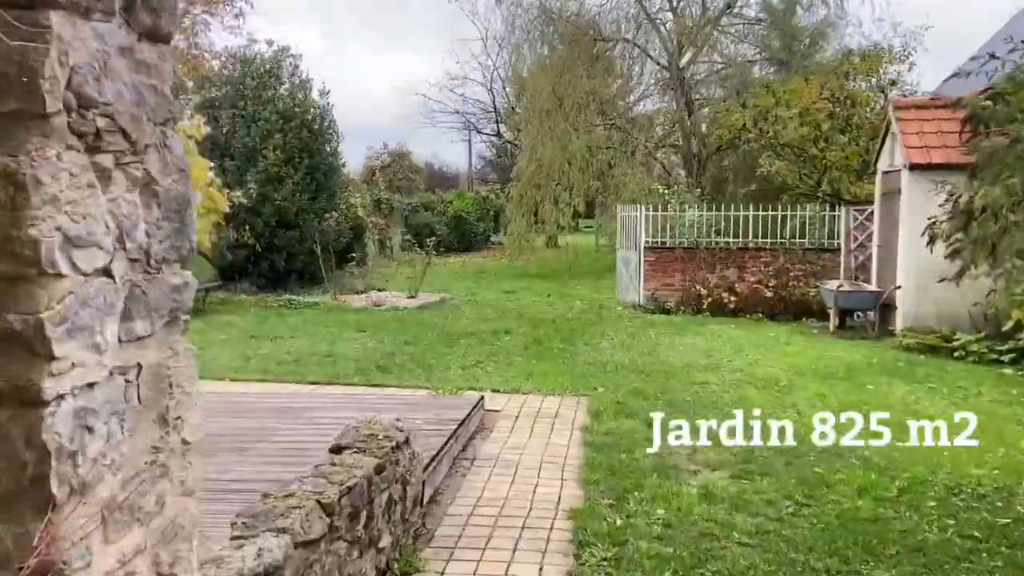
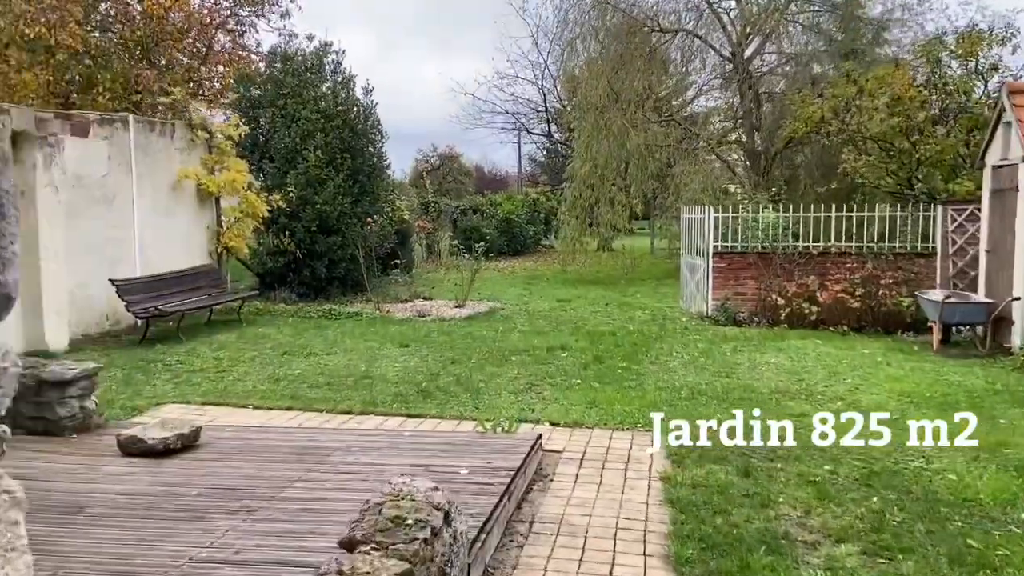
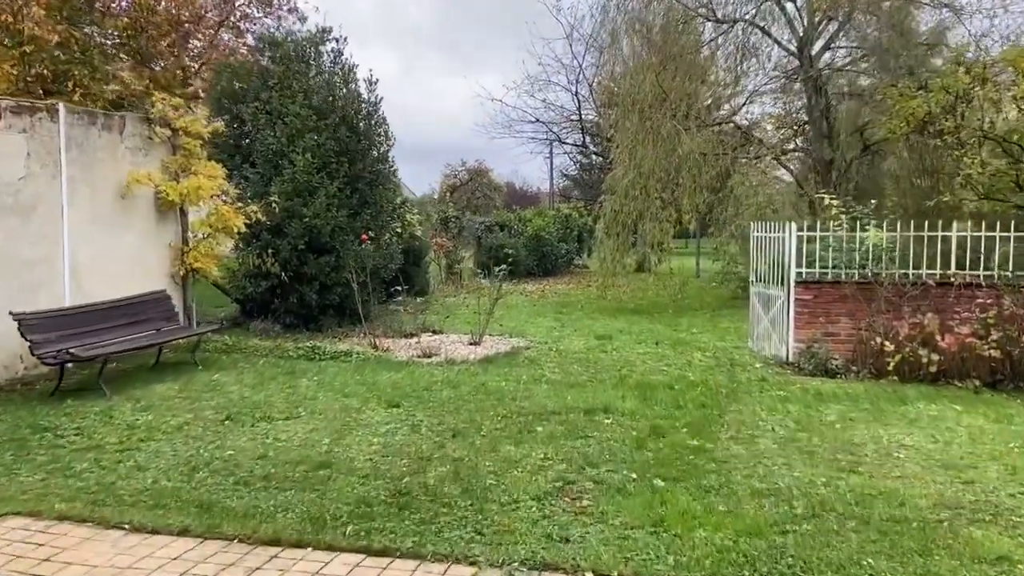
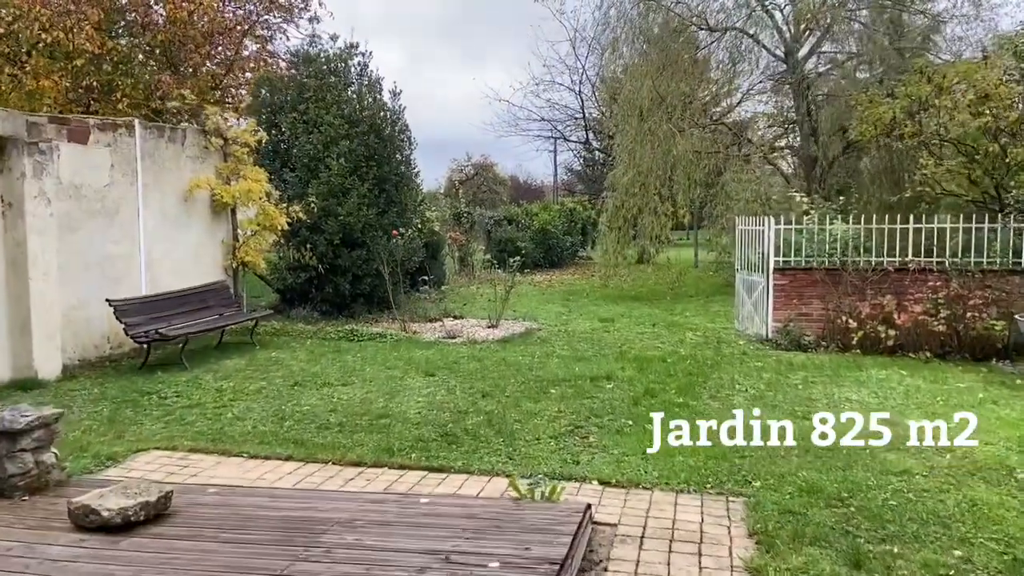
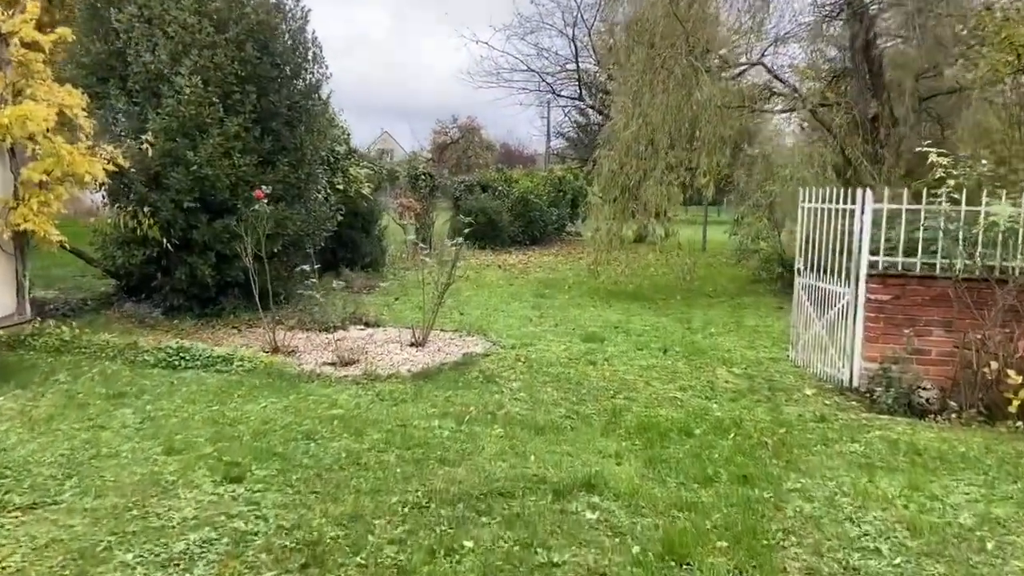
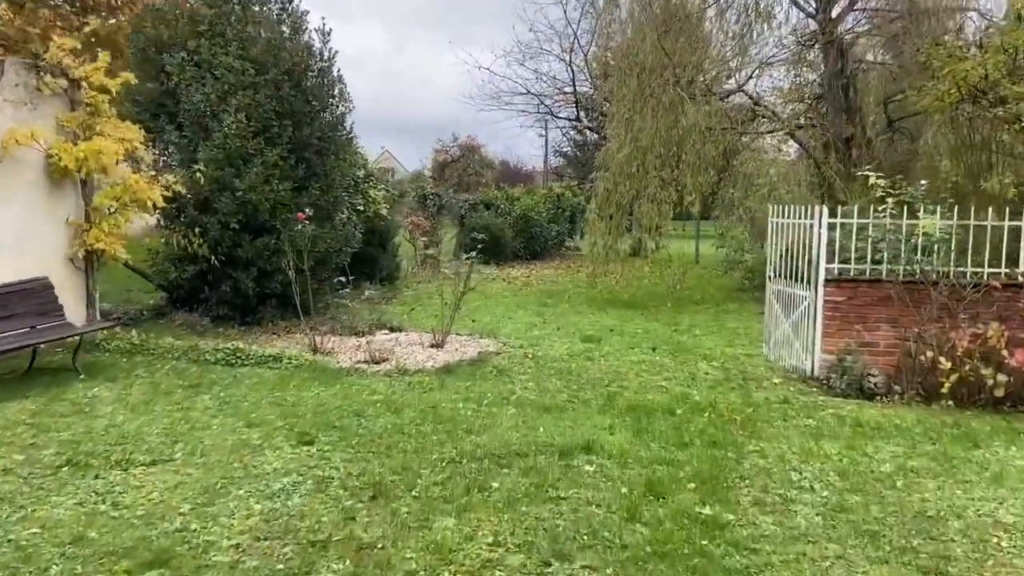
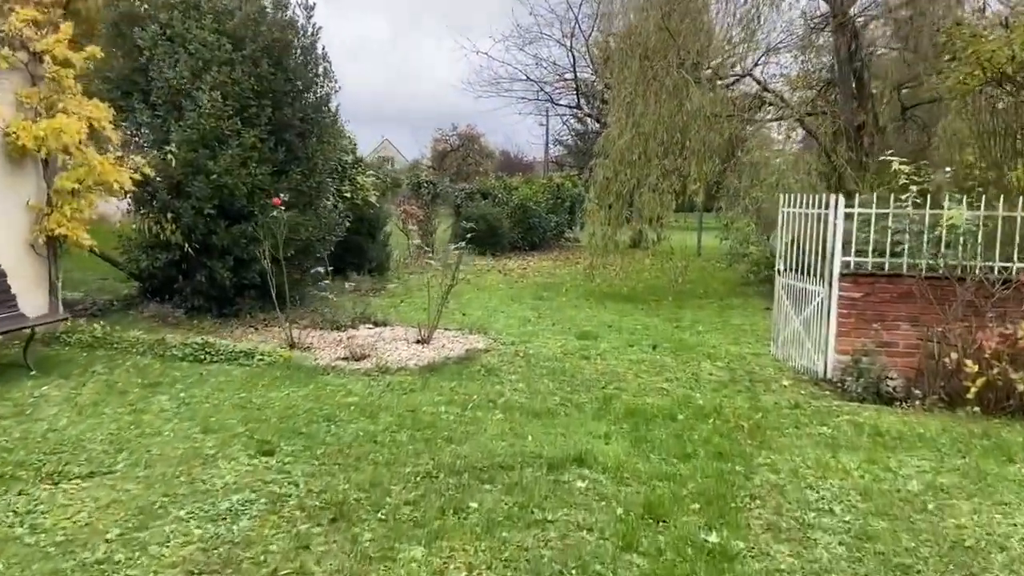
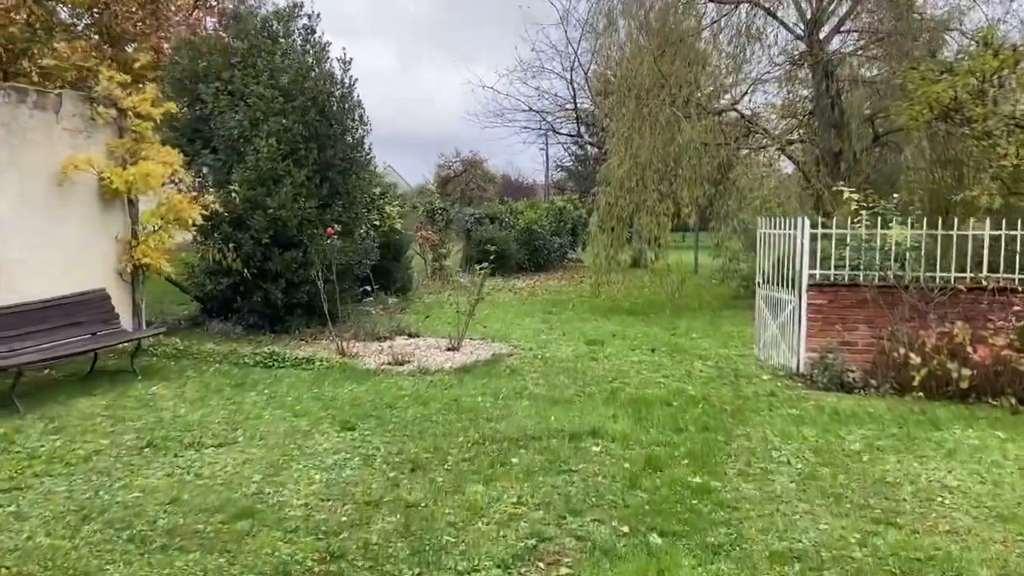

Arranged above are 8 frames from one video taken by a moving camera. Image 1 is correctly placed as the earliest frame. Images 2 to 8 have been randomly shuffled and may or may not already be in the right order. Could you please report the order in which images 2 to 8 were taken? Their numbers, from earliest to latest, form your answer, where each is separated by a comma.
2, 4, 3, 8, 6, 7, 5
